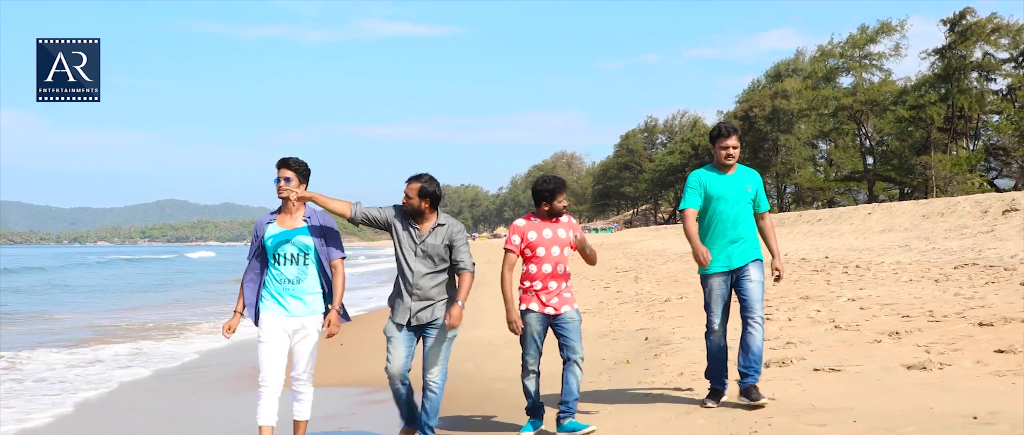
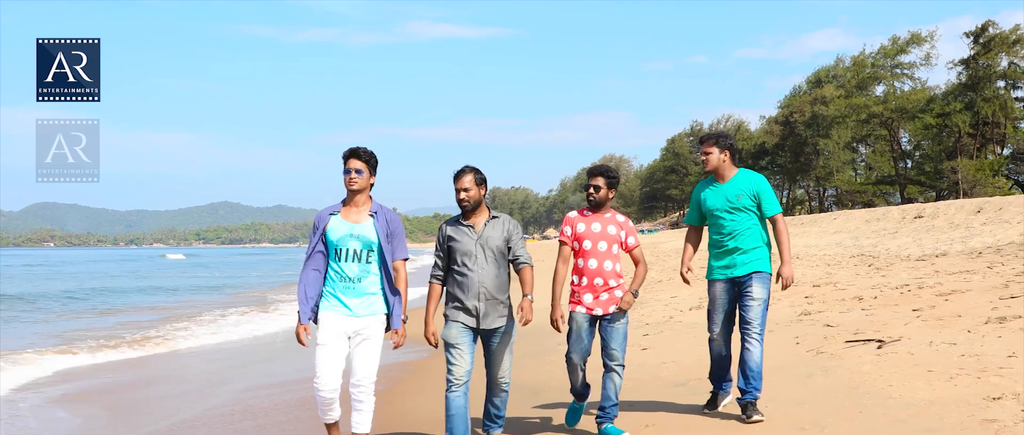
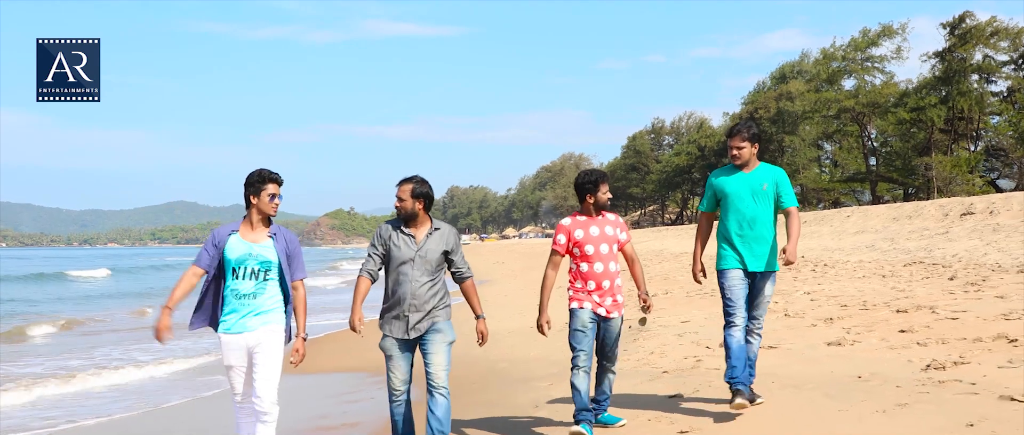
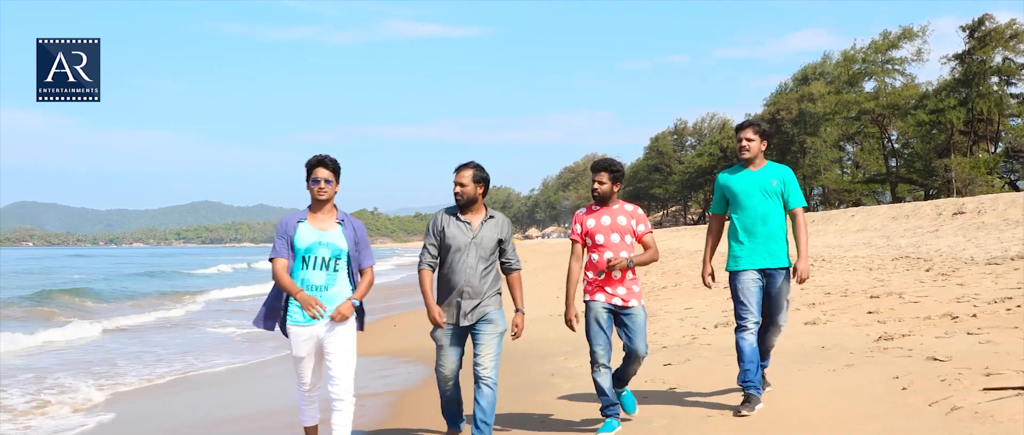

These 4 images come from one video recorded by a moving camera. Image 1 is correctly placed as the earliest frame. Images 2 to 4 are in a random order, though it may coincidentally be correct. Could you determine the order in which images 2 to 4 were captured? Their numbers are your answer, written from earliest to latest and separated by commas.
3, 4, 2
